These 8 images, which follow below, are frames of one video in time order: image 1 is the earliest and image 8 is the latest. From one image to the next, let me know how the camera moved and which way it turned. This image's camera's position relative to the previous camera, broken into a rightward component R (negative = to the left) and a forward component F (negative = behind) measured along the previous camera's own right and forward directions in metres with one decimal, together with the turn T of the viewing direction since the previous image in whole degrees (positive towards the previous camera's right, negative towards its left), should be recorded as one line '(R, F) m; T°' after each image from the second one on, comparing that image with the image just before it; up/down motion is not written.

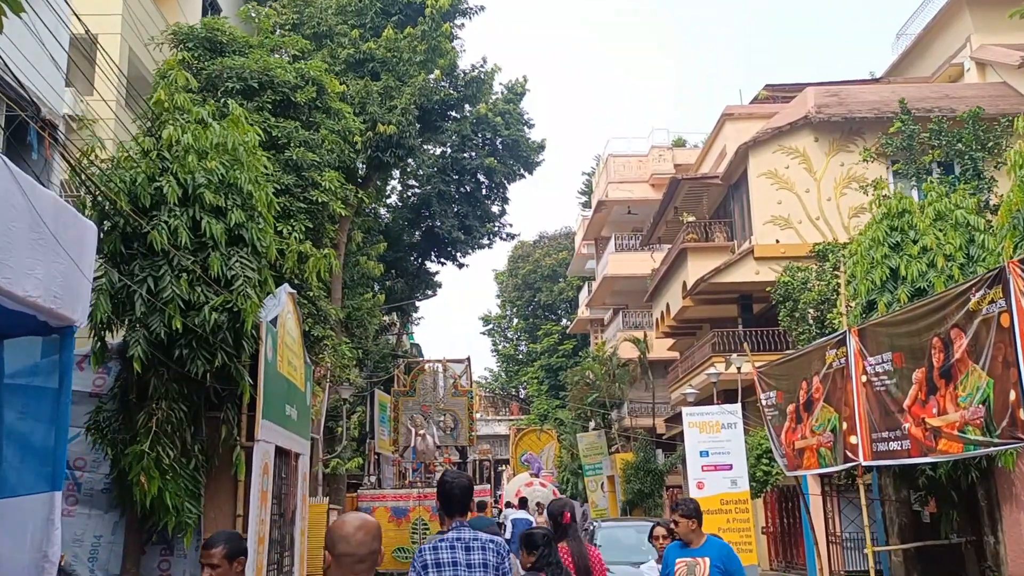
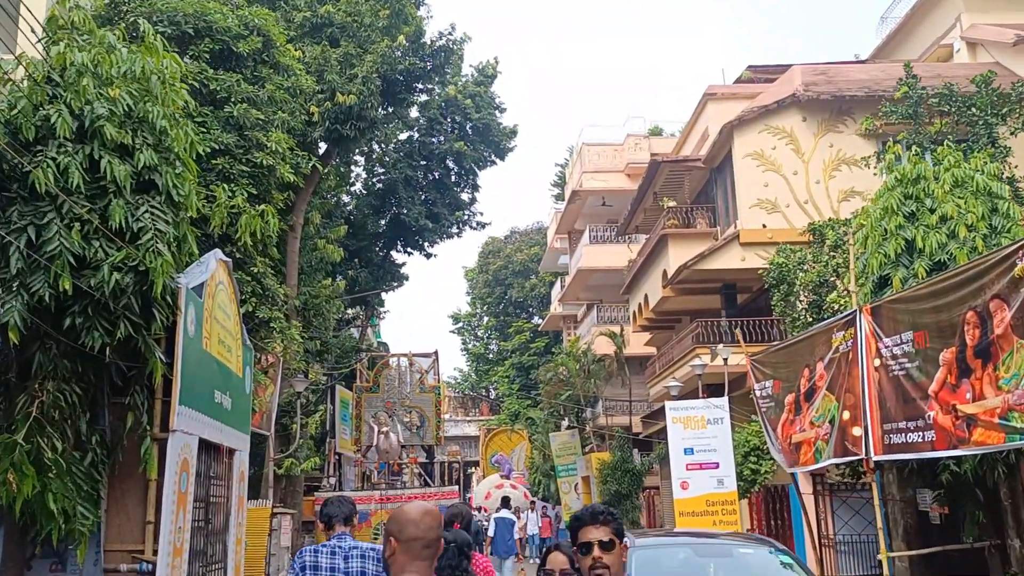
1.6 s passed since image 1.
(0.0, +1.4) m; +2°
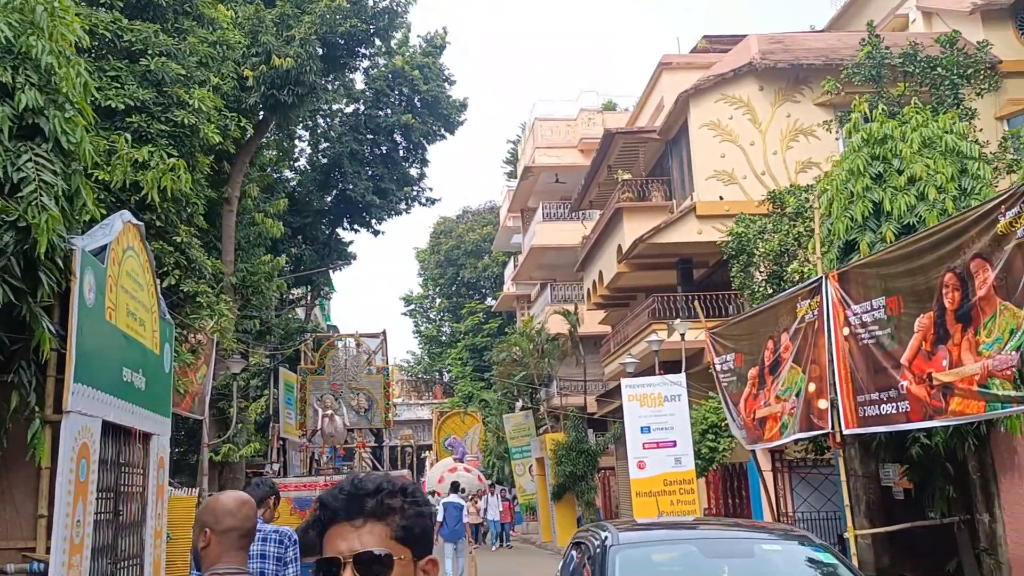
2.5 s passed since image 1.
(+0.1, +0.7) m; +3°
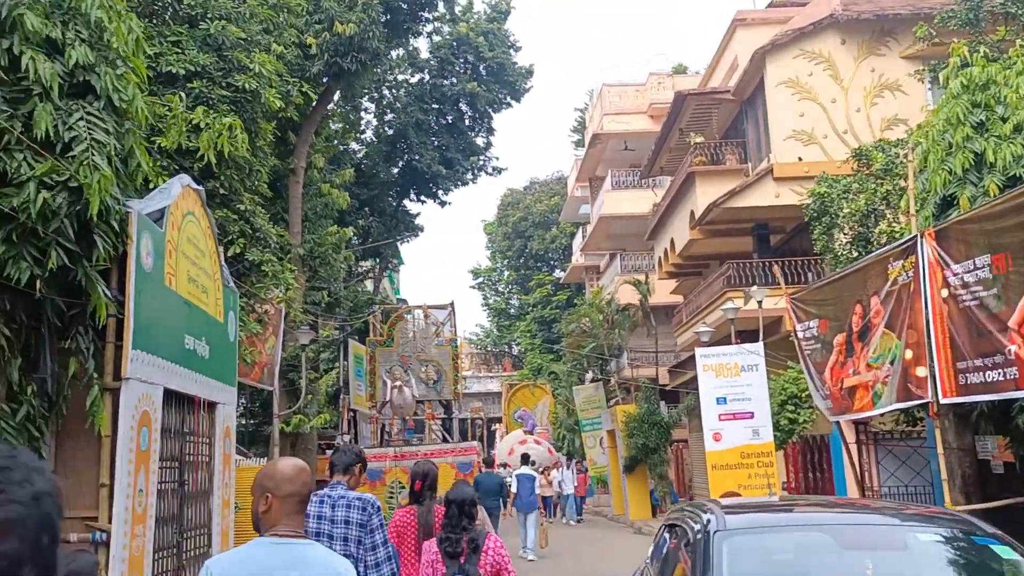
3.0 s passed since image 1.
(0.0, +0.4) m; -4°
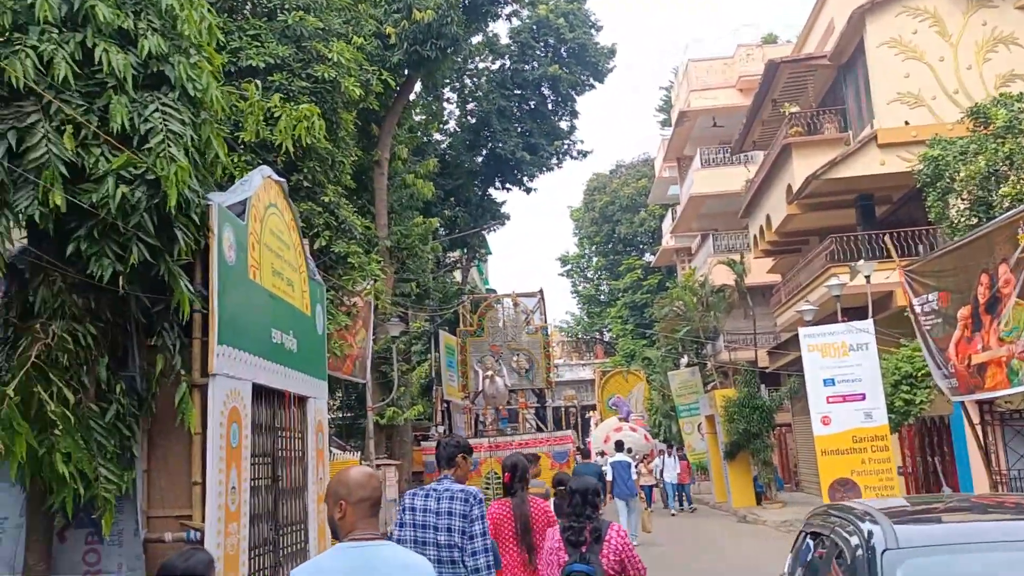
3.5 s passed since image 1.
(0.0, +0.4) m; -6°
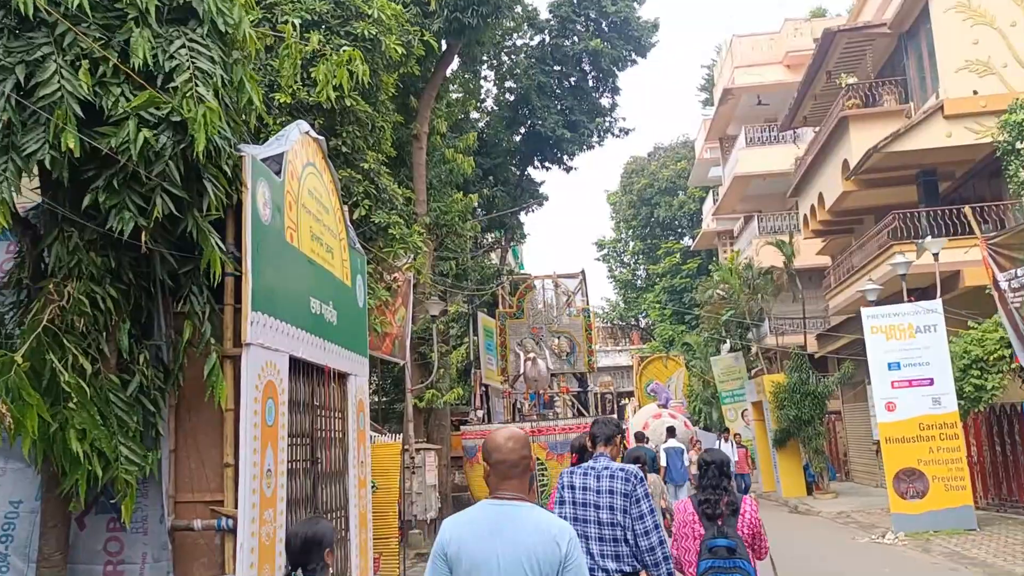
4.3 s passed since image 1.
(-0.2, +0.7) m; -2°
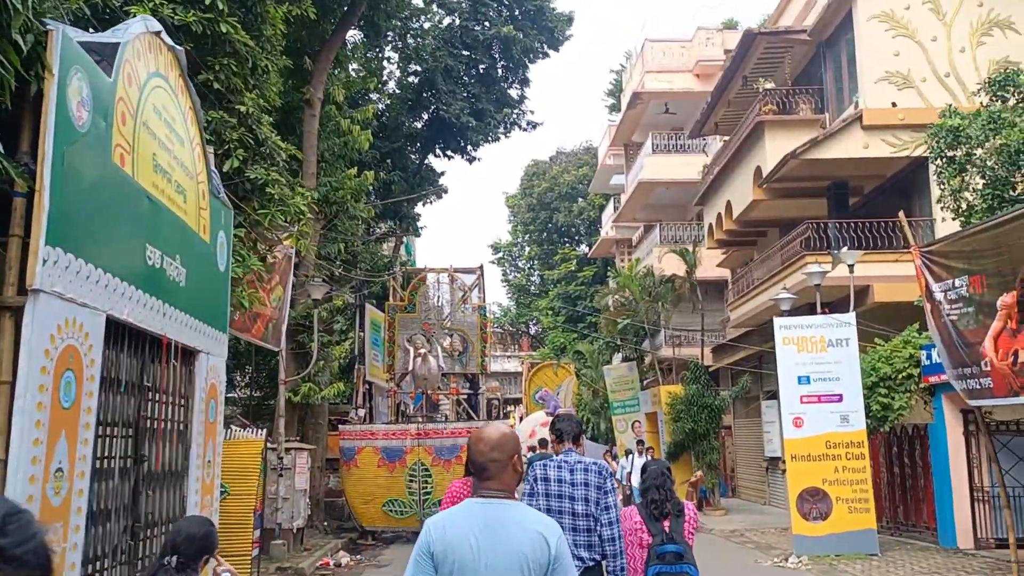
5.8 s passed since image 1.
(0.0, +1.3) m; +7°
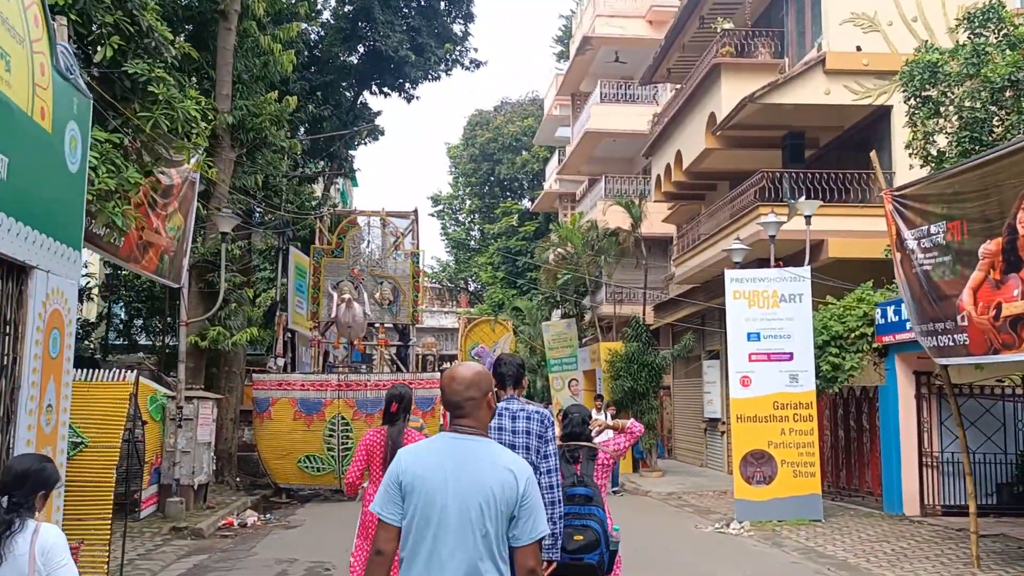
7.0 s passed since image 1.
(+0.1, +1.1) m; +4°
